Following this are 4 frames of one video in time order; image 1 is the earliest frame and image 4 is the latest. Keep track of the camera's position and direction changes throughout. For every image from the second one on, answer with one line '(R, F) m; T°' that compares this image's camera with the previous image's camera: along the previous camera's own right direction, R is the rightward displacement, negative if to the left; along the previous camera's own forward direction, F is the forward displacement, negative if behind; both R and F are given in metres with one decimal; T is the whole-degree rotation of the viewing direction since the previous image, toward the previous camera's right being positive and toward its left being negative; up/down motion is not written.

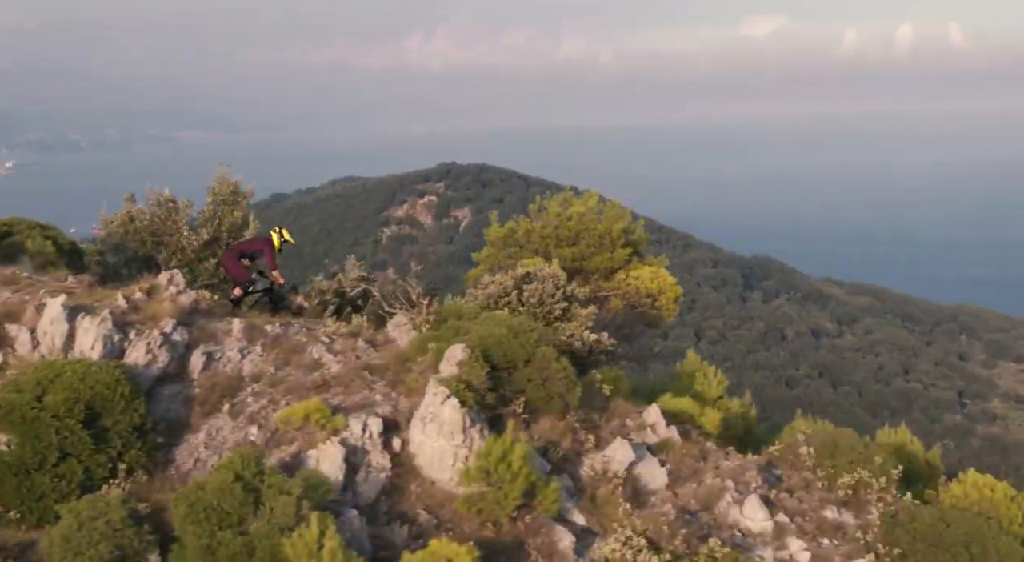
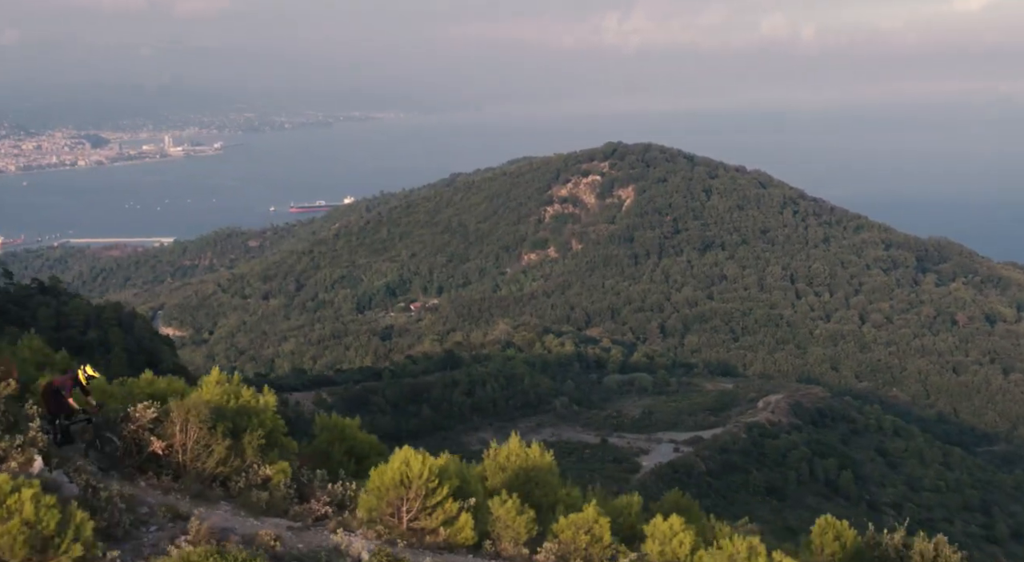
(+4.1, 0.0) m; -6°
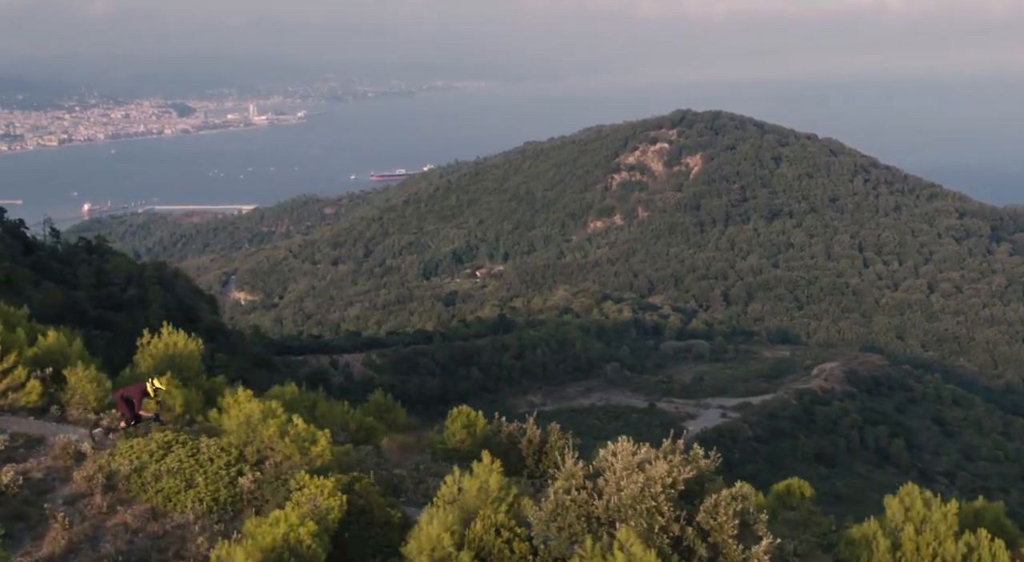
(+1.9, -0.2) m; -2°
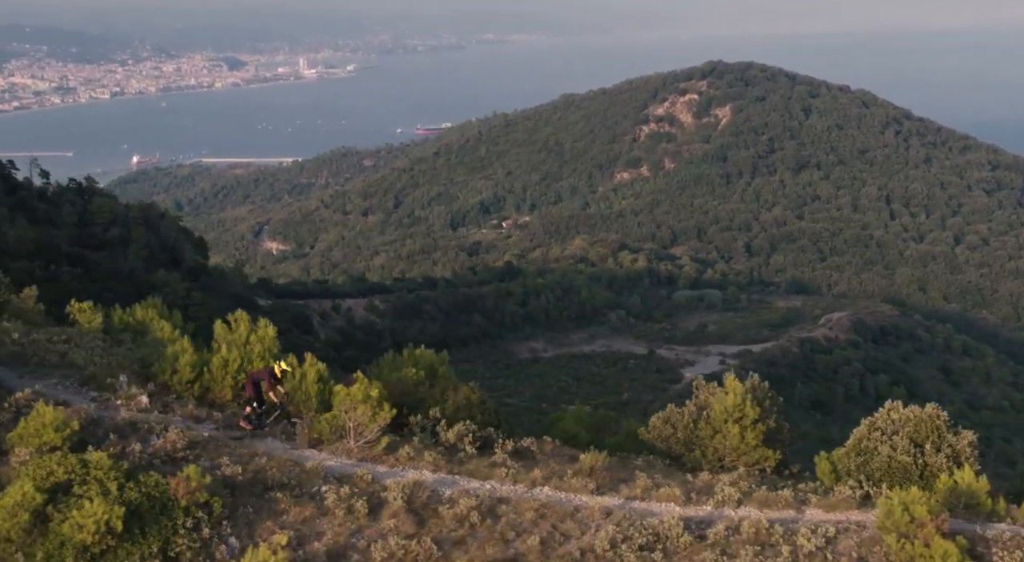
(+2.8, -0.4) m; 0°
